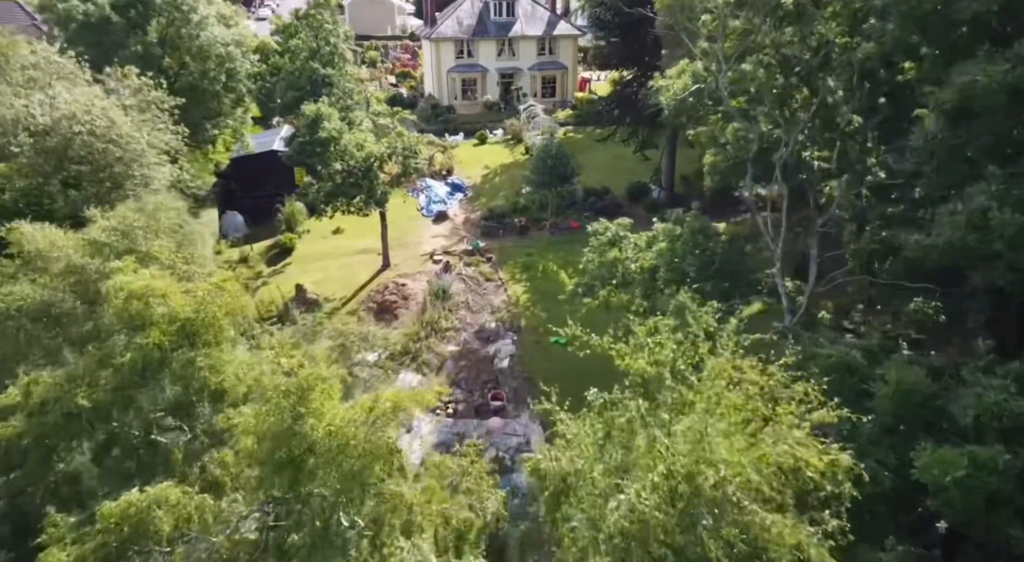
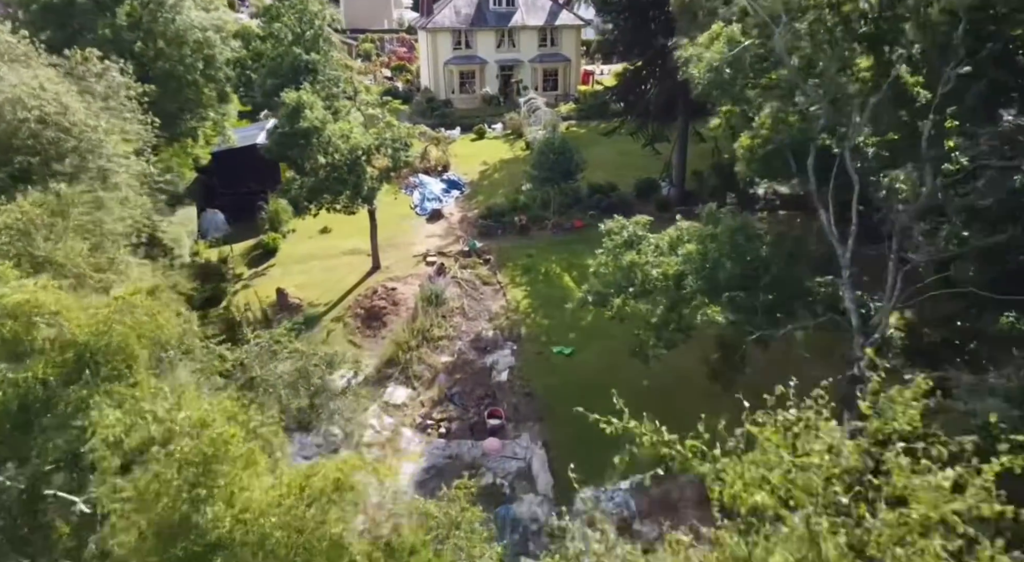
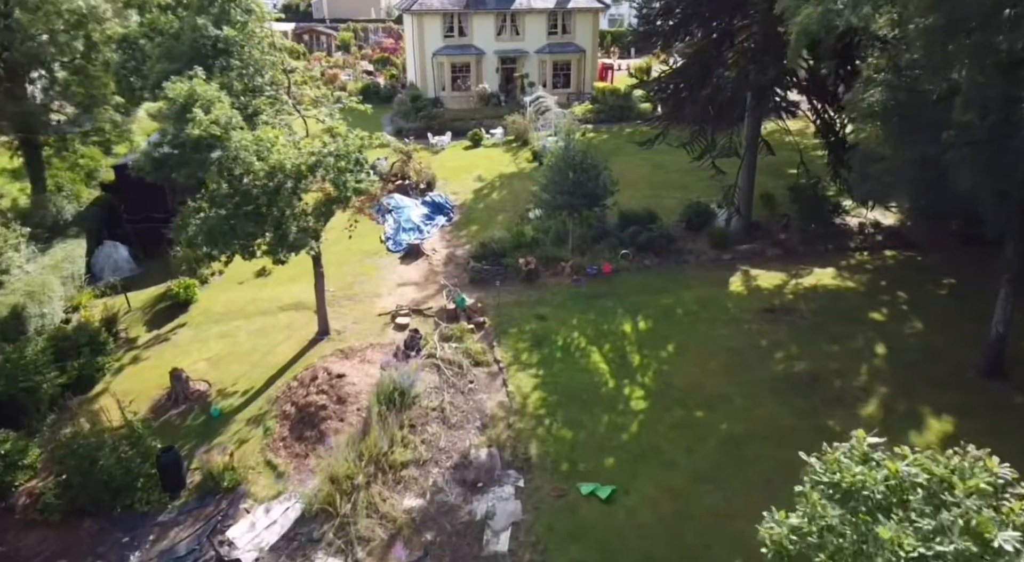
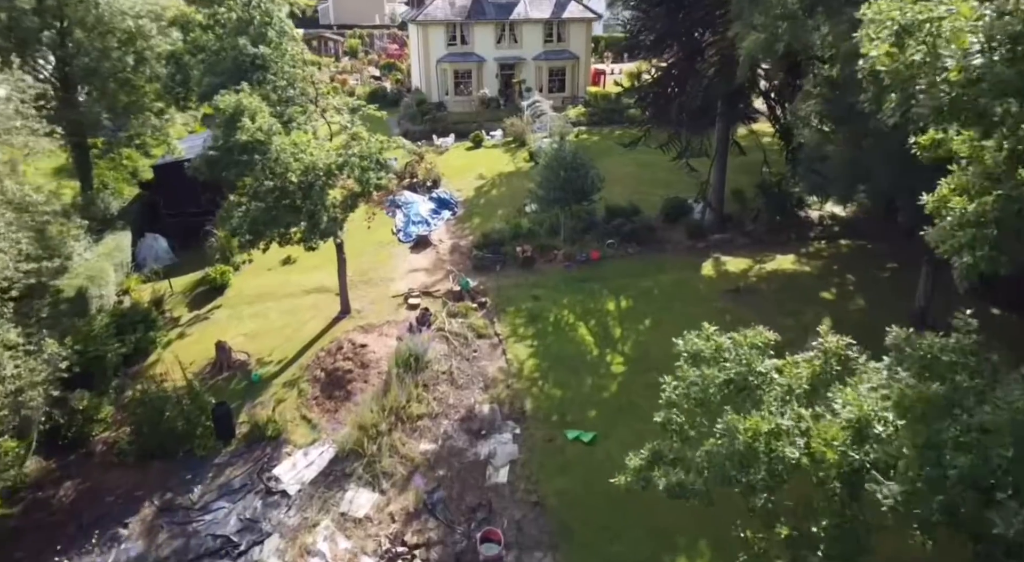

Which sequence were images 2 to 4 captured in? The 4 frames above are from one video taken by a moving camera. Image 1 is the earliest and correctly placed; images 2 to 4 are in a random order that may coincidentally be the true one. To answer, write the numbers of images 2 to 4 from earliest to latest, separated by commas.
2, 4, 3
